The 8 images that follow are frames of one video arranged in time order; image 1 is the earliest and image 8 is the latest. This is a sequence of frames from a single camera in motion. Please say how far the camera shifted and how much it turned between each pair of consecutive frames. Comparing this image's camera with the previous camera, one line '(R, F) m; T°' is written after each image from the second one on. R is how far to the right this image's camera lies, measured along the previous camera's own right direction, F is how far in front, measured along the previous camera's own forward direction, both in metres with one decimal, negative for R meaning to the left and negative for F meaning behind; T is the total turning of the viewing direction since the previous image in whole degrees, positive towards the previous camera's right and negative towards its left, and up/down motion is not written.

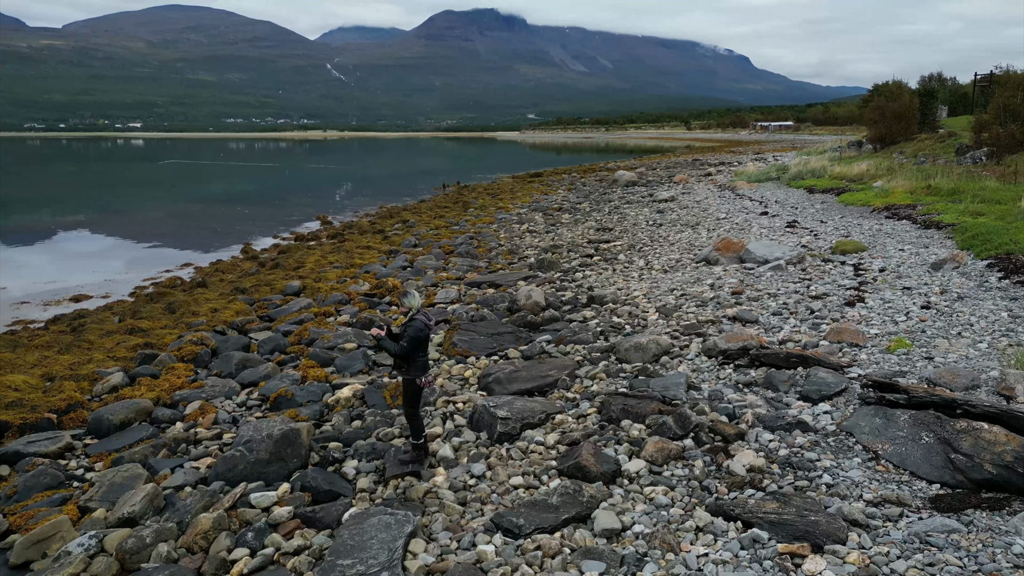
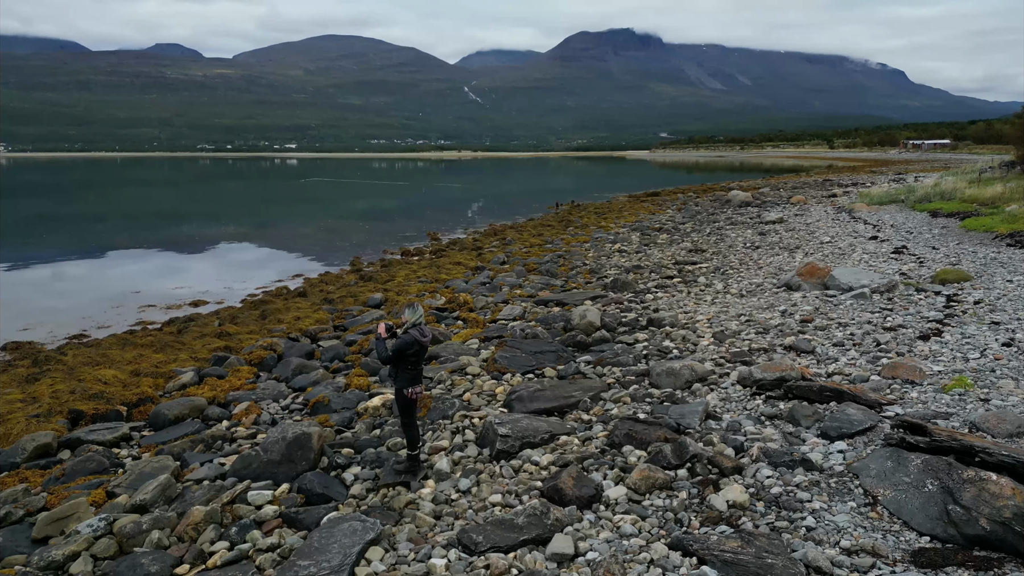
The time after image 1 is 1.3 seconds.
(+1.4, +0.1) m; -9°
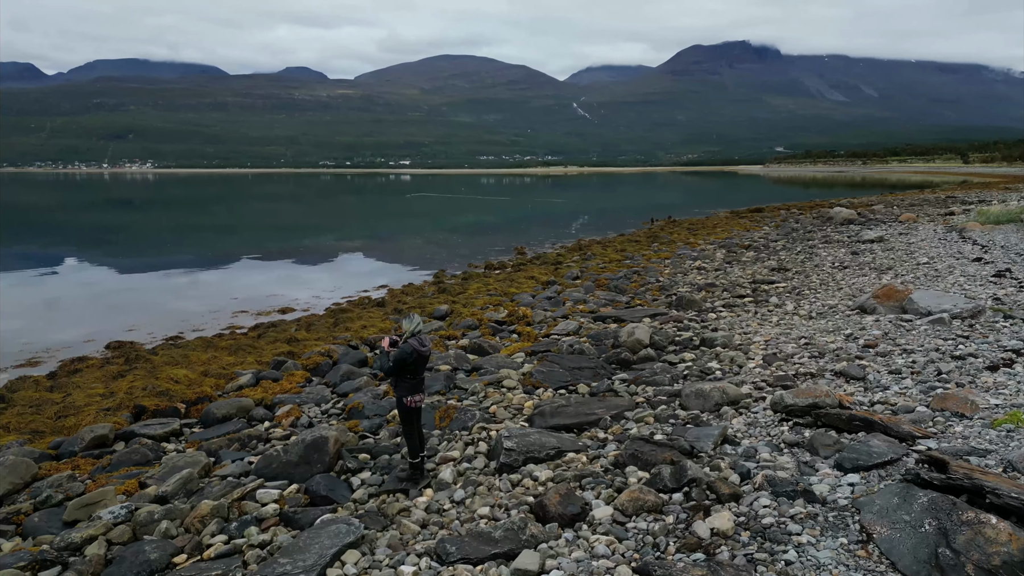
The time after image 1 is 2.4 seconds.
(+1.1, 0.0) m; -8°
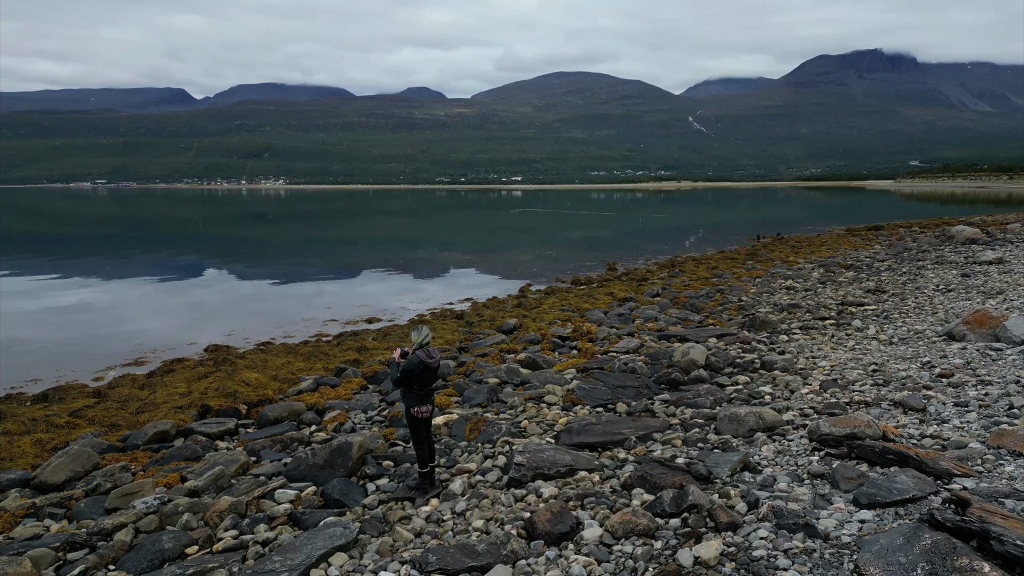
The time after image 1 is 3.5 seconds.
(+1.1, 0.0) m; -8°
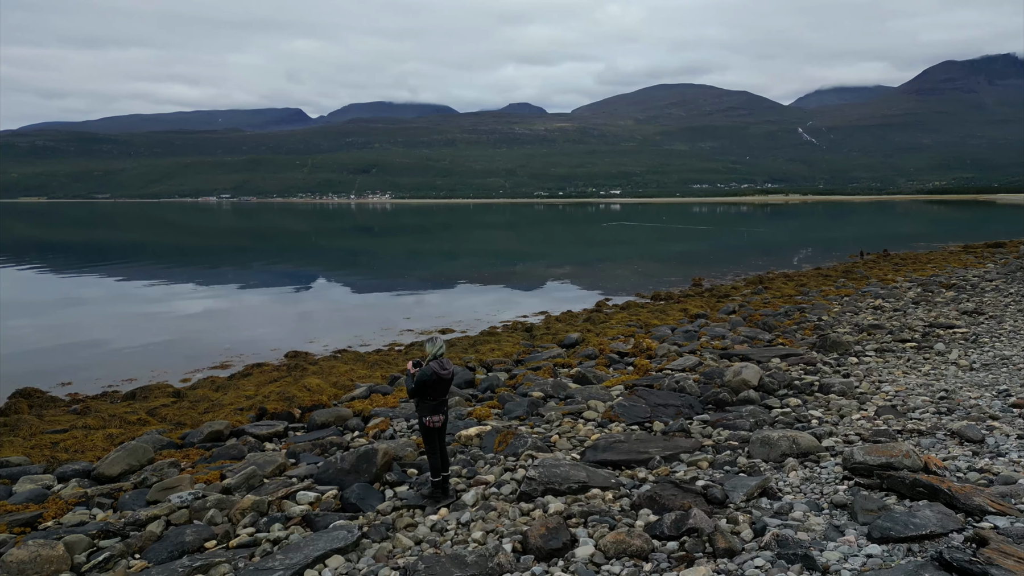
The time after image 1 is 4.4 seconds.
(+0.9, 0.0) m; -7°
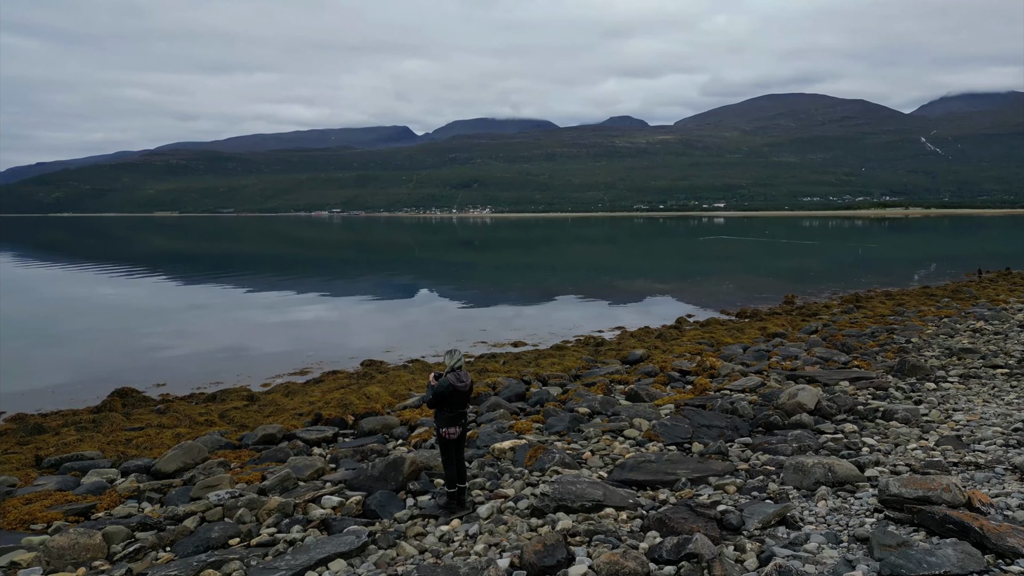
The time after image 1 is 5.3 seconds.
(+0.9, 0.0) m; -7°
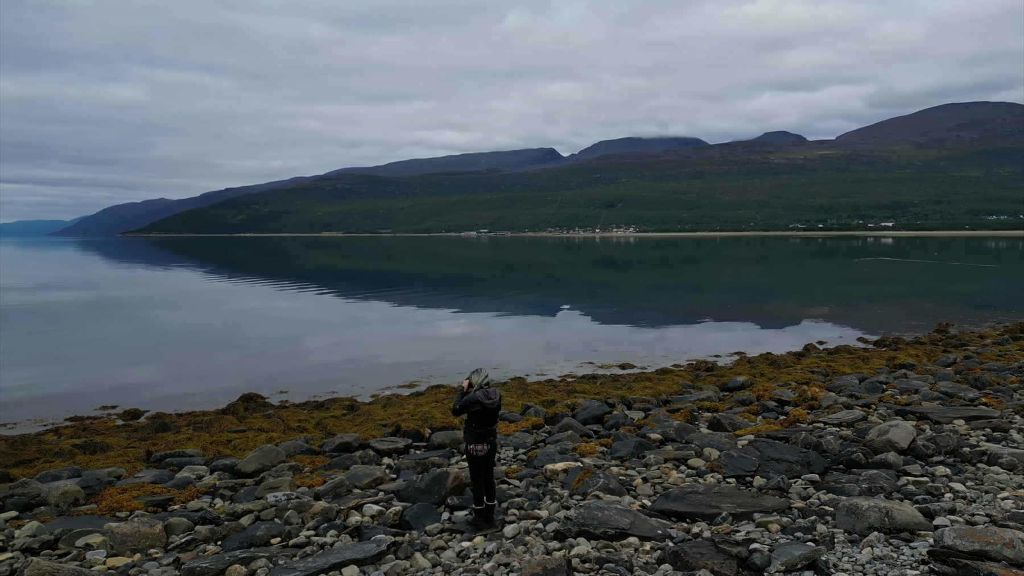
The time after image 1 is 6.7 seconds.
(+1.3, 0.0) m; -11°
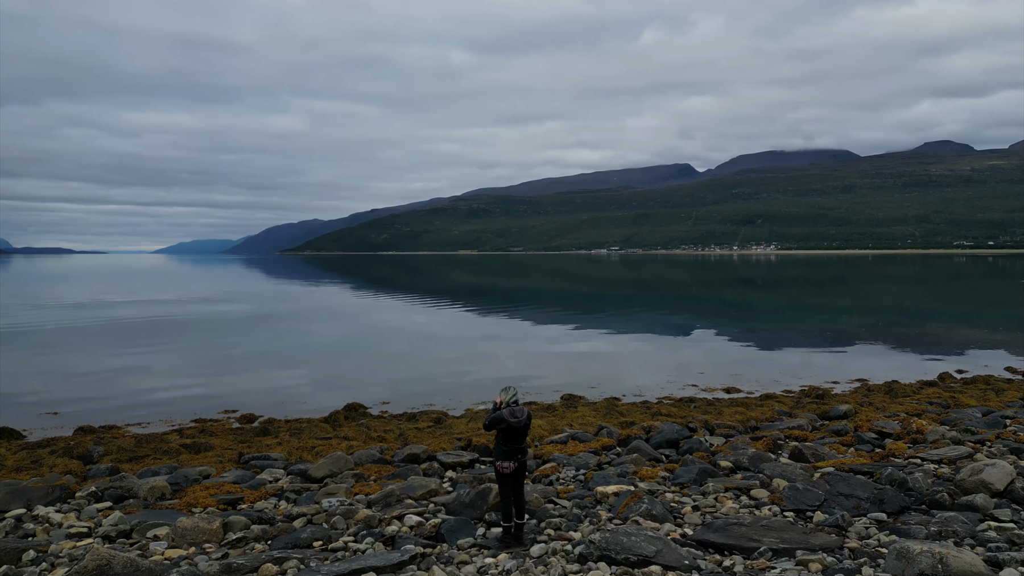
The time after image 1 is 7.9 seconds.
(+1.2, 0.0) m; -10°
